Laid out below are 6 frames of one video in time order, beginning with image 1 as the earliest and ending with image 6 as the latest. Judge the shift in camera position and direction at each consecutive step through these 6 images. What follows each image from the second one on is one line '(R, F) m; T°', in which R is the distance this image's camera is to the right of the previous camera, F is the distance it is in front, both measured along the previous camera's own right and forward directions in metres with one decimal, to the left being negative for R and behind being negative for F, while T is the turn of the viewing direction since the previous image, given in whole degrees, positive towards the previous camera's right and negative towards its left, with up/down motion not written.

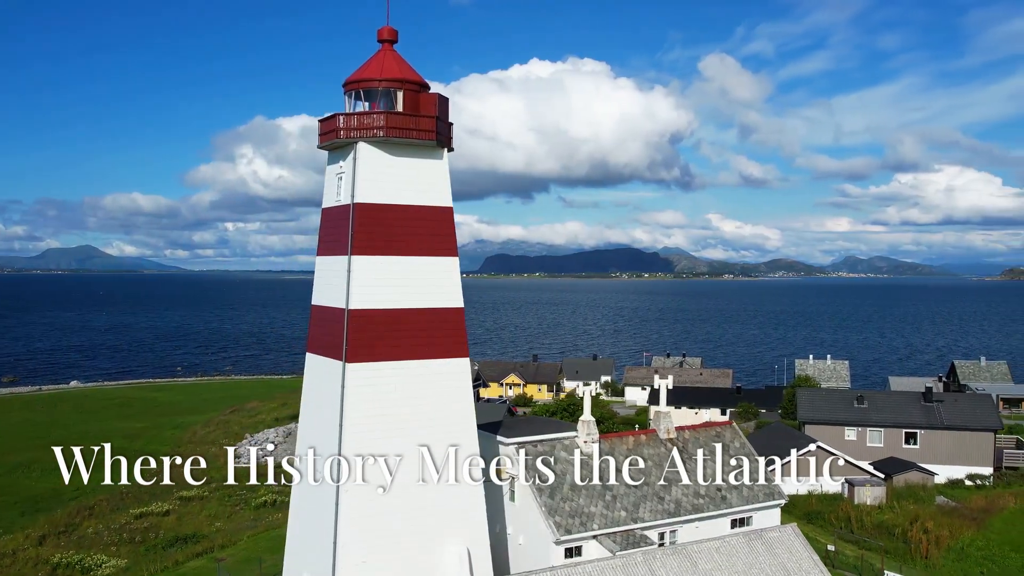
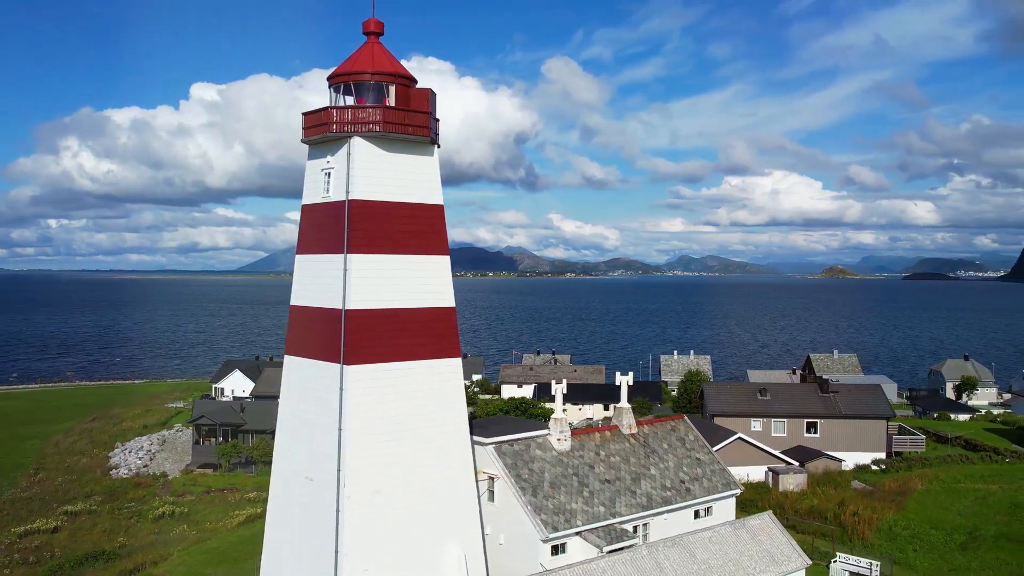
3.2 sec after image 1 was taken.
(-3.4, +0.4) m; +10°
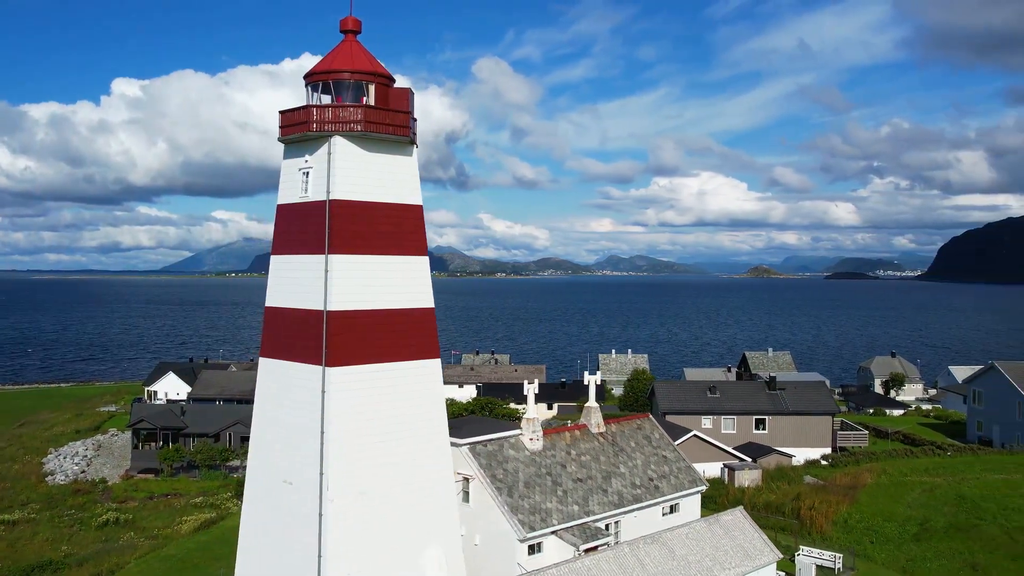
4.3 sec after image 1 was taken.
(-1.1, 0.0) m; +4°
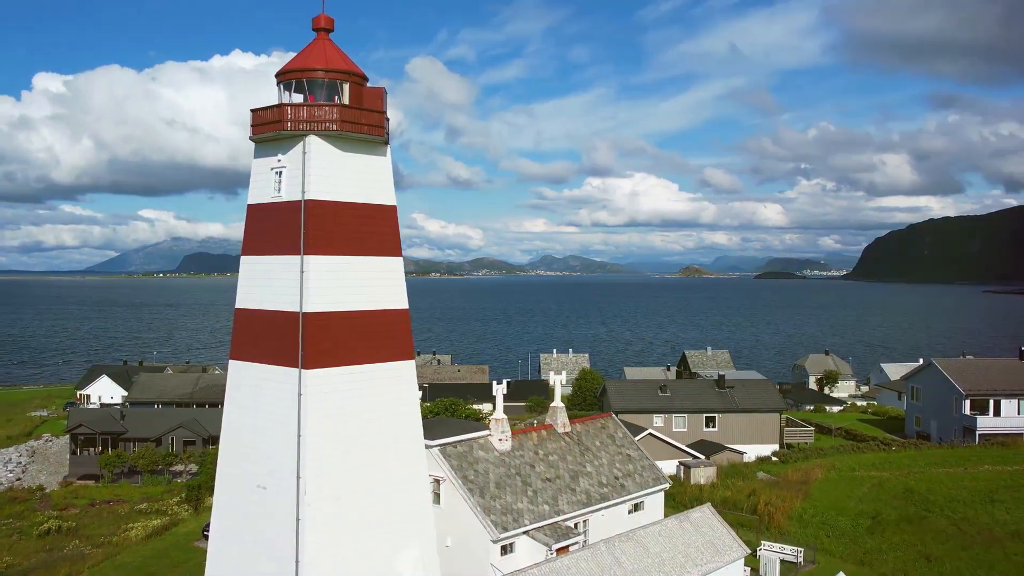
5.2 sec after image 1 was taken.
(-0.9, 0.0) m; +4°
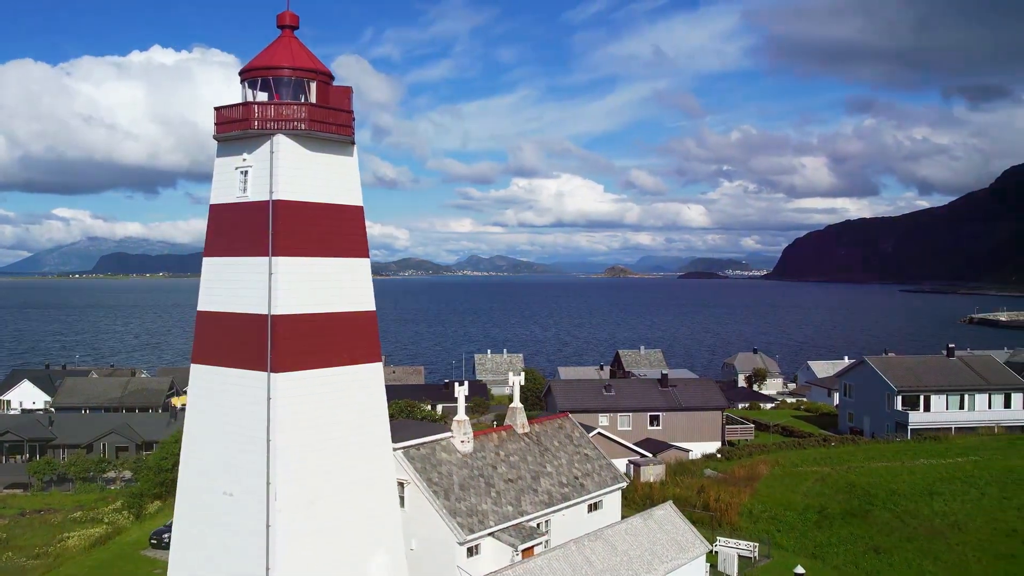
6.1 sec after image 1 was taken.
(-0.9, +0.1) m; +4°
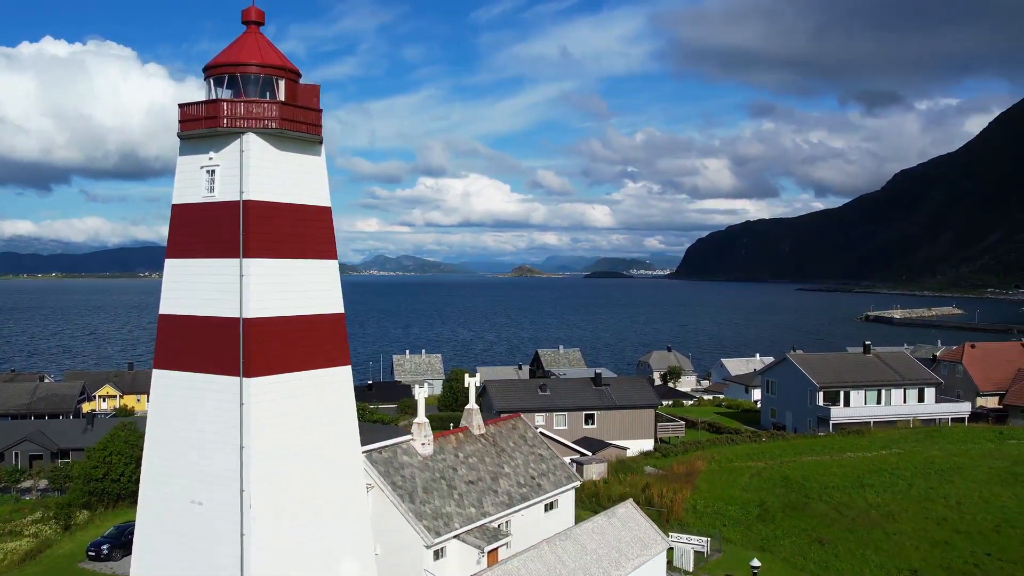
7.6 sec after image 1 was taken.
(-1.4, +0.1) m; +6°
